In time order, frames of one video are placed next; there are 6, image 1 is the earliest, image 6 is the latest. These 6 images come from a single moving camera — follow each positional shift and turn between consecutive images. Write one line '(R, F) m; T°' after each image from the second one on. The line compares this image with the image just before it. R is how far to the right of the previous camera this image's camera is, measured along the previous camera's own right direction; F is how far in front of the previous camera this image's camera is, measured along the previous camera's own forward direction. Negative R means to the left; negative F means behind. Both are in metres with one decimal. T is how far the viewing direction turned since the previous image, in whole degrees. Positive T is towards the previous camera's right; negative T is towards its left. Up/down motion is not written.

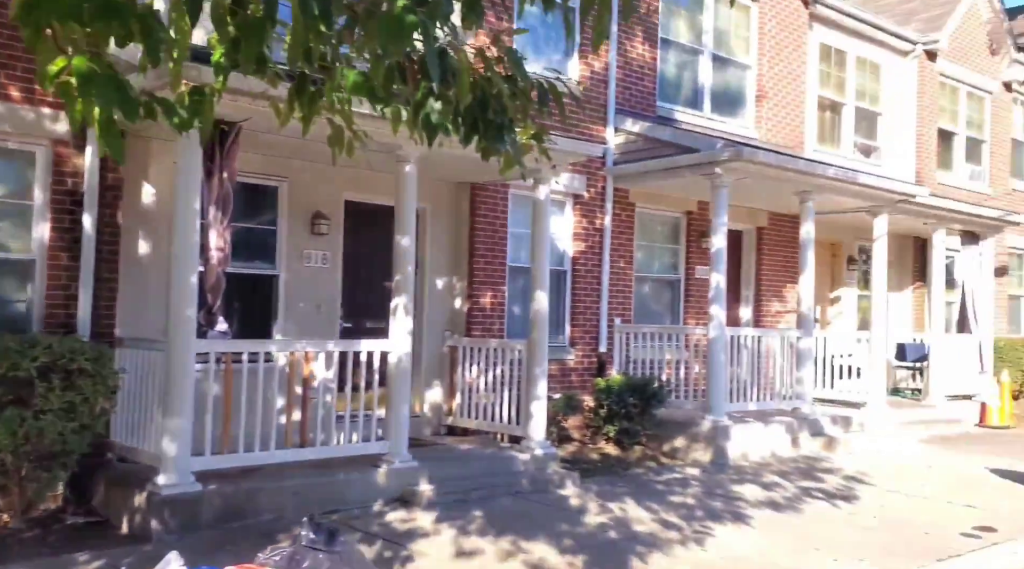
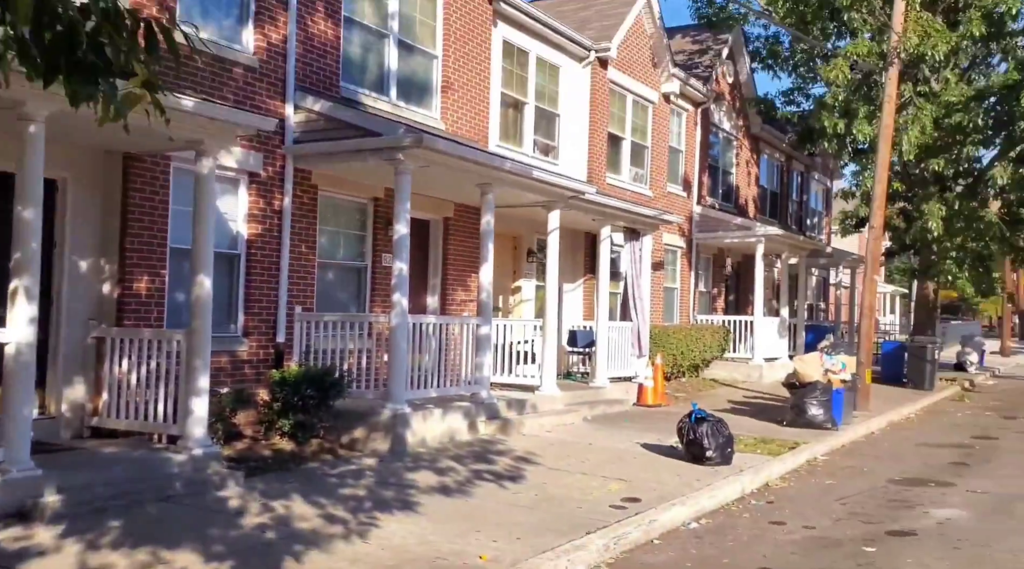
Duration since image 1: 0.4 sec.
(+0.2, +0.2) m; +19°
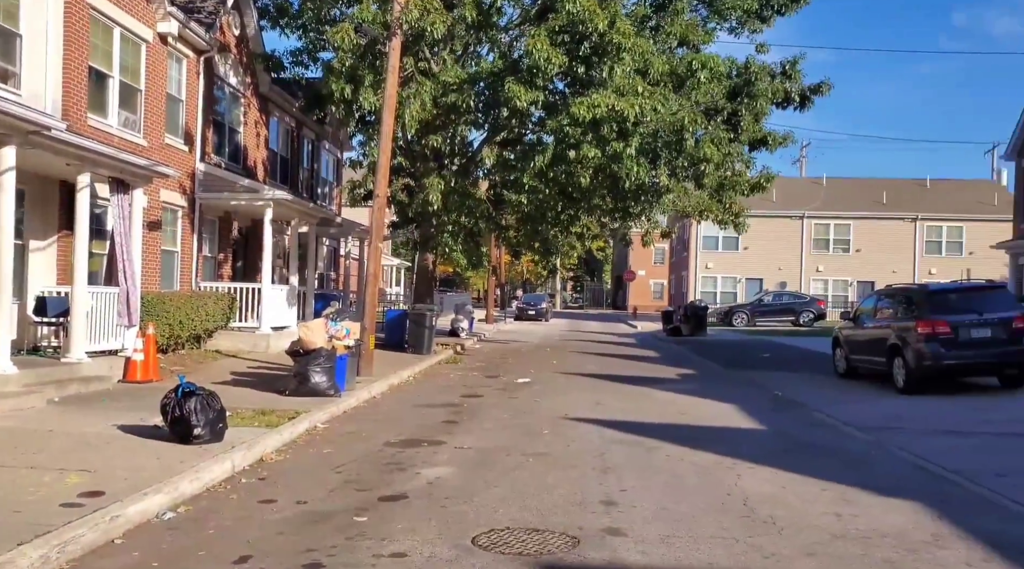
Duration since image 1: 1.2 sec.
(+0.3, +0.7) m; +30°
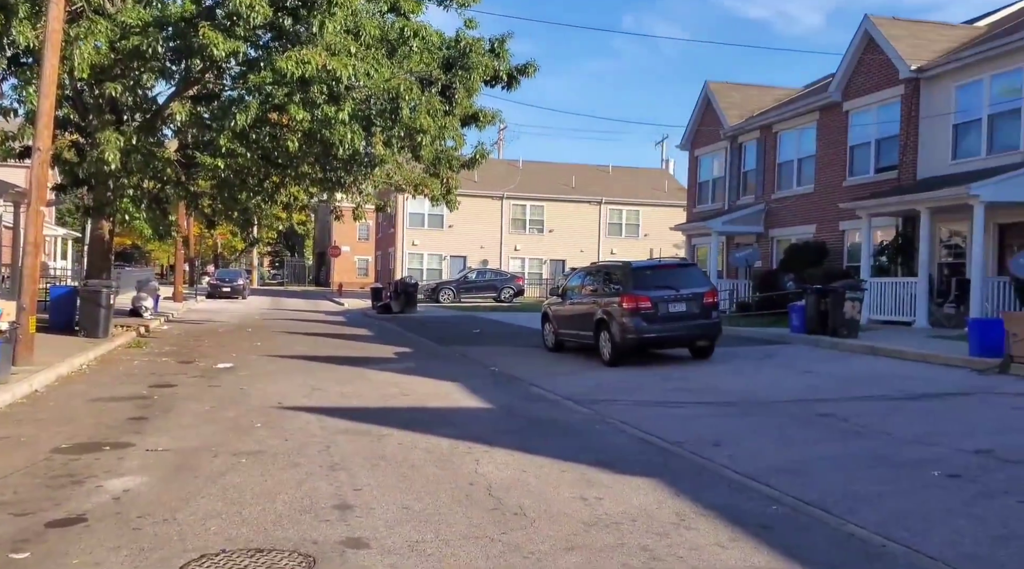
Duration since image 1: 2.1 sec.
(-0.2, +0.9) m; +19°
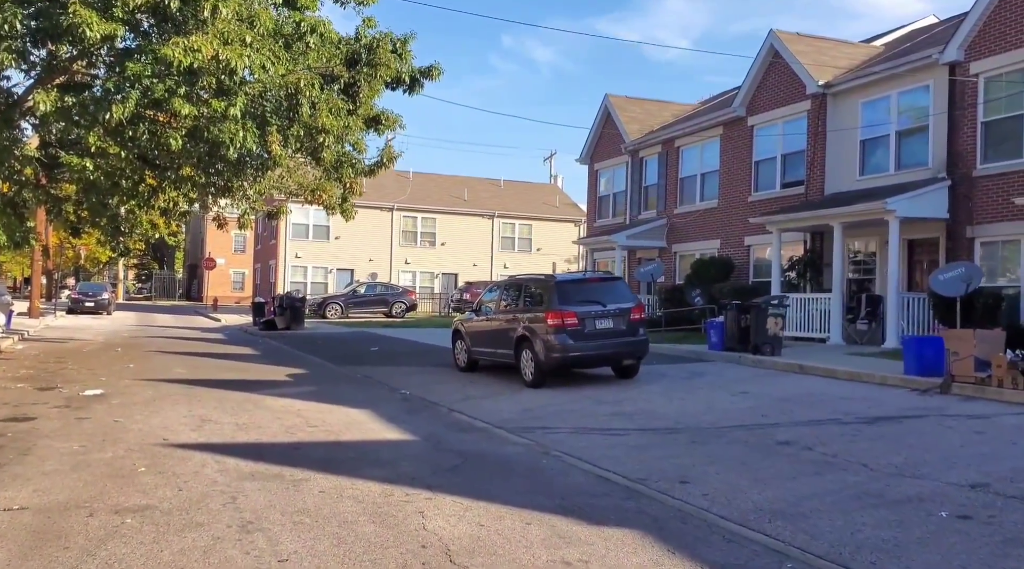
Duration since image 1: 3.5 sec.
(-0.5, +1.2) m; +8°
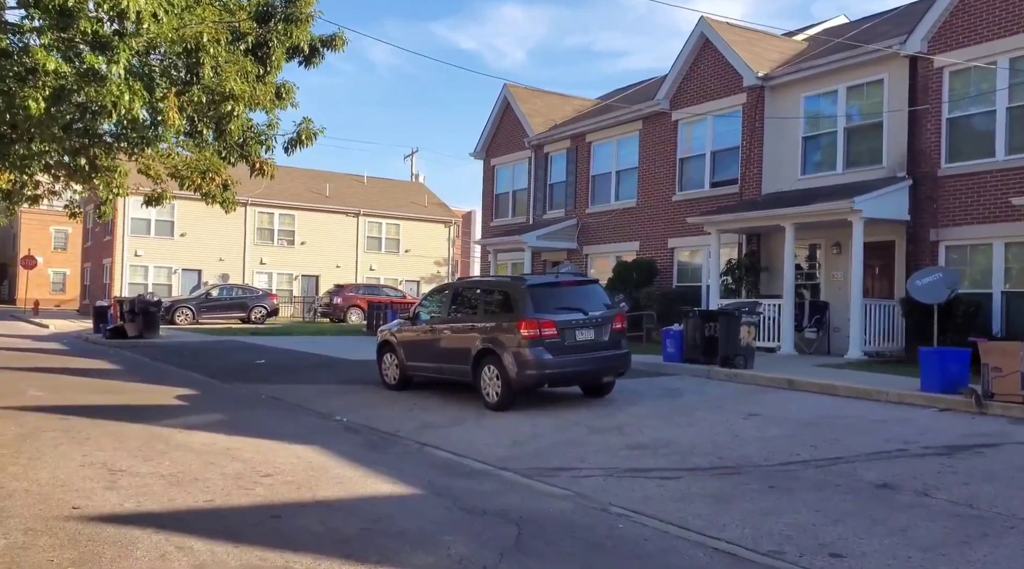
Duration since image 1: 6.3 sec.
(-1.6, +2.3) m; +11°
